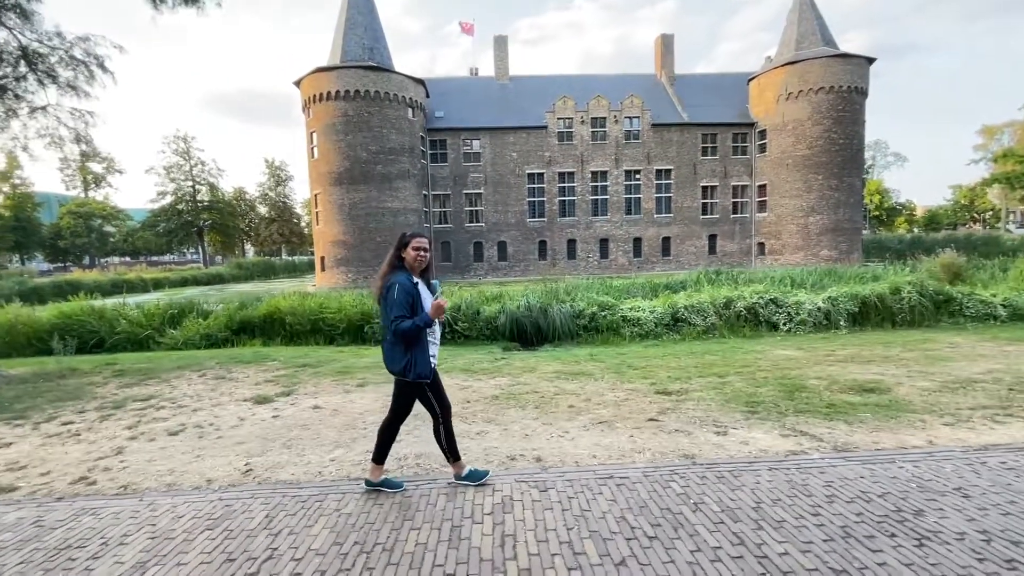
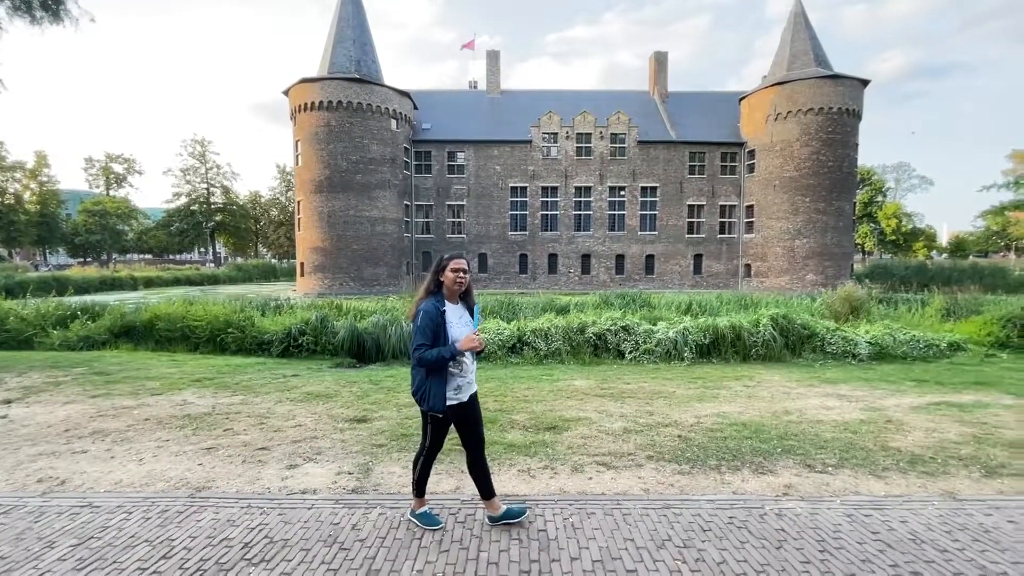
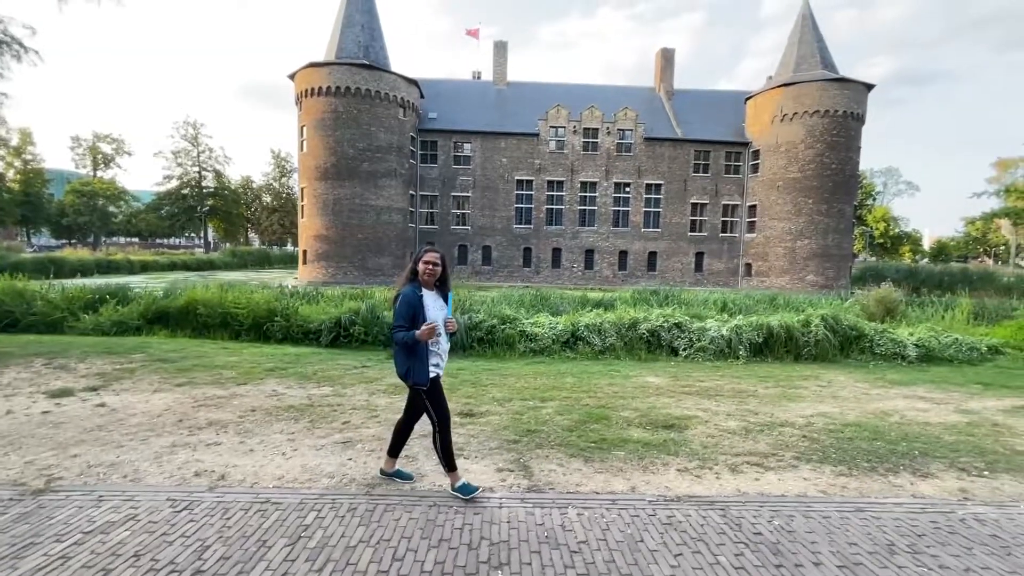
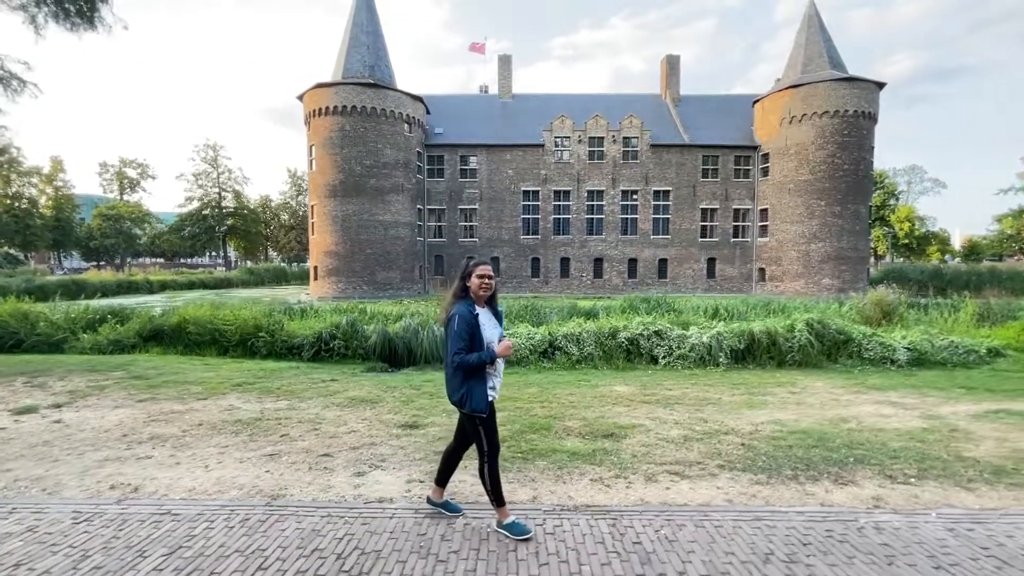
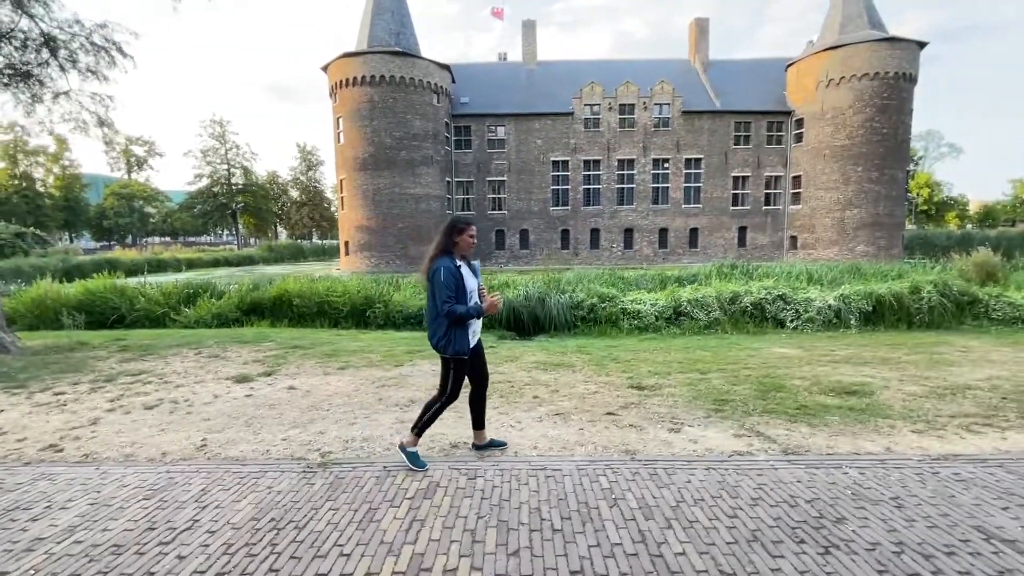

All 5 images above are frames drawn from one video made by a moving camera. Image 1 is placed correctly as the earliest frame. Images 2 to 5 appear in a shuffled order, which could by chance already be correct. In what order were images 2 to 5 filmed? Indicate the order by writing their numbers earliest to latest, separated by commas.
5, 3, 4, 2
